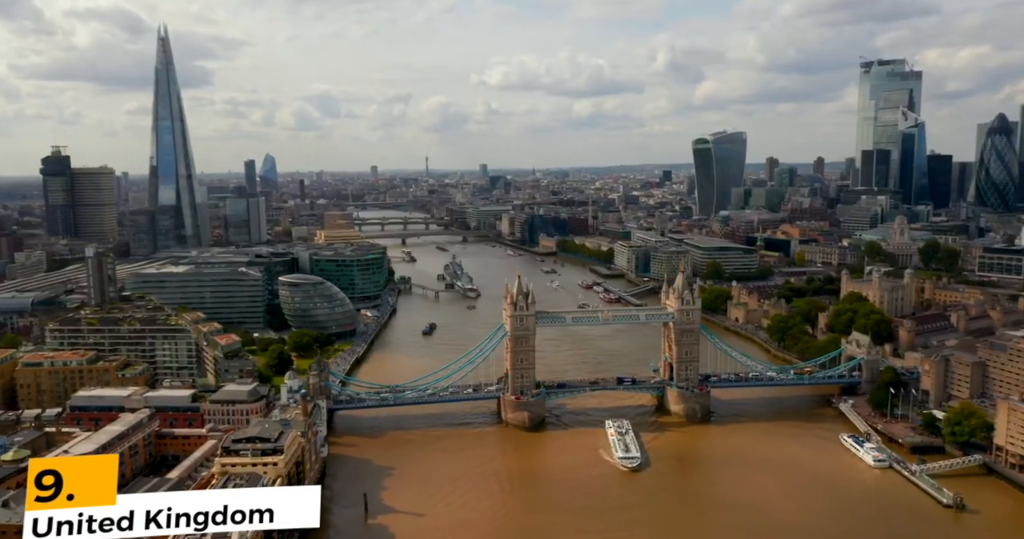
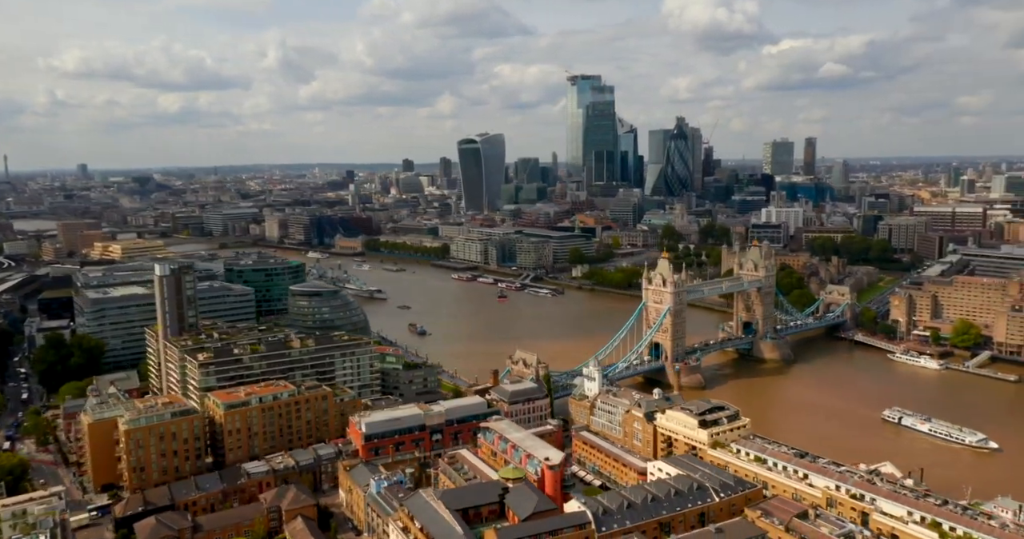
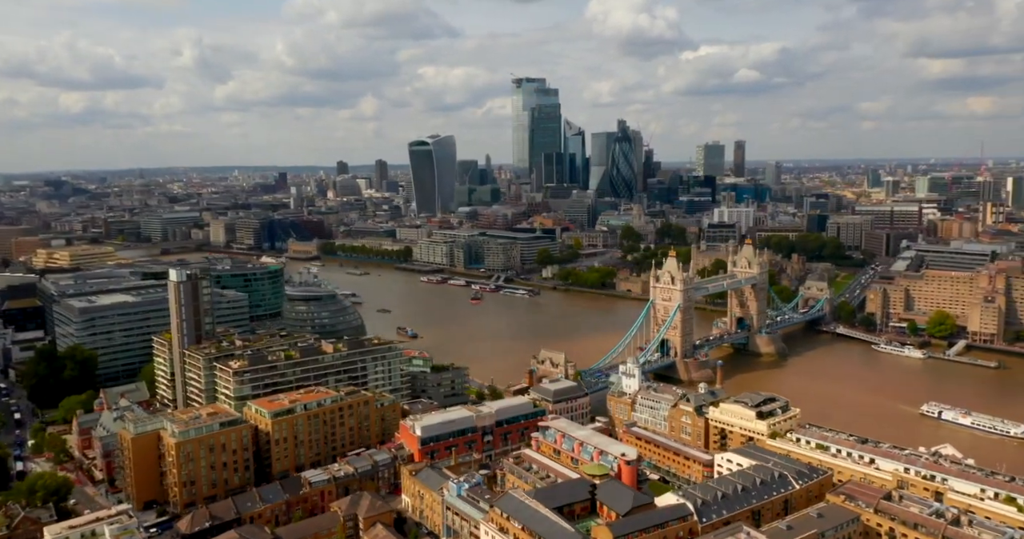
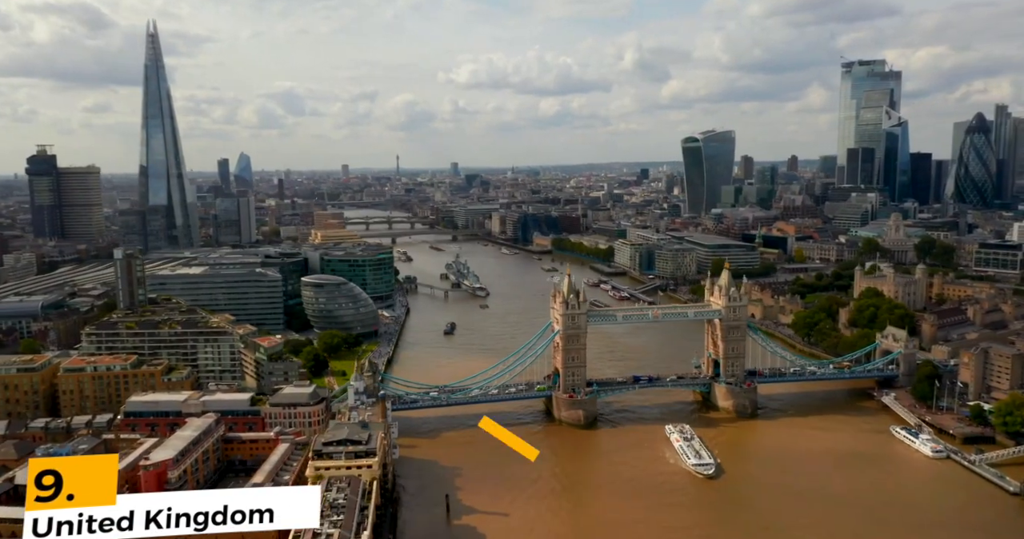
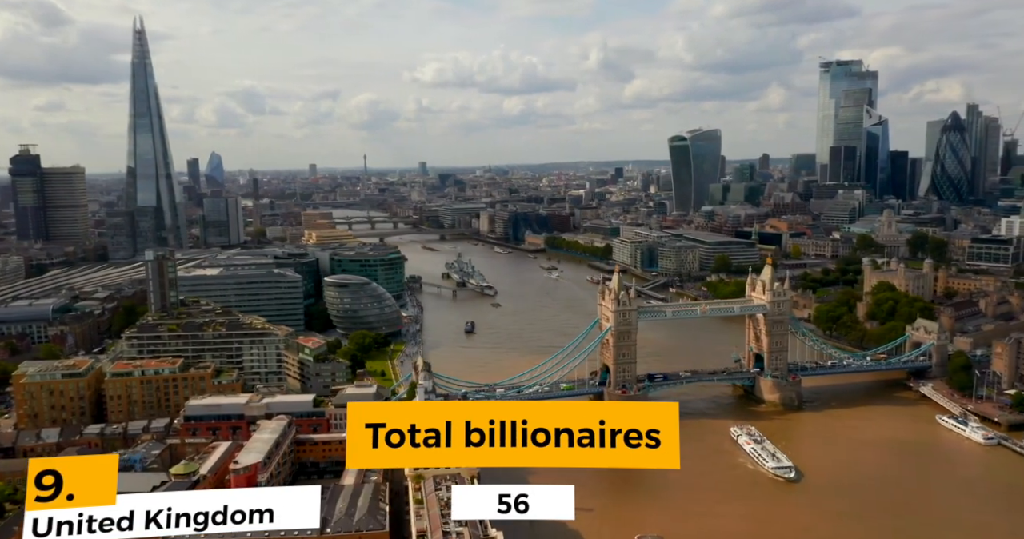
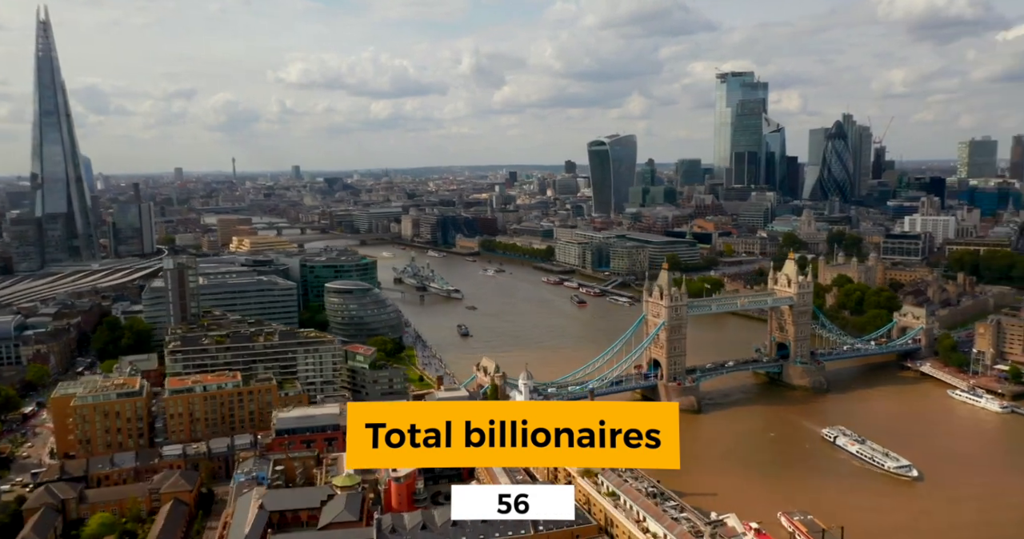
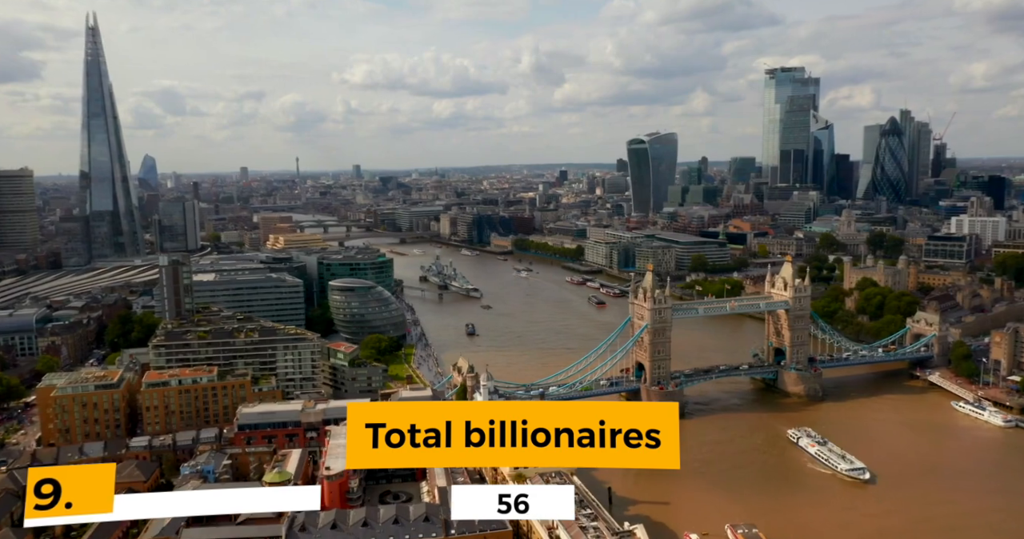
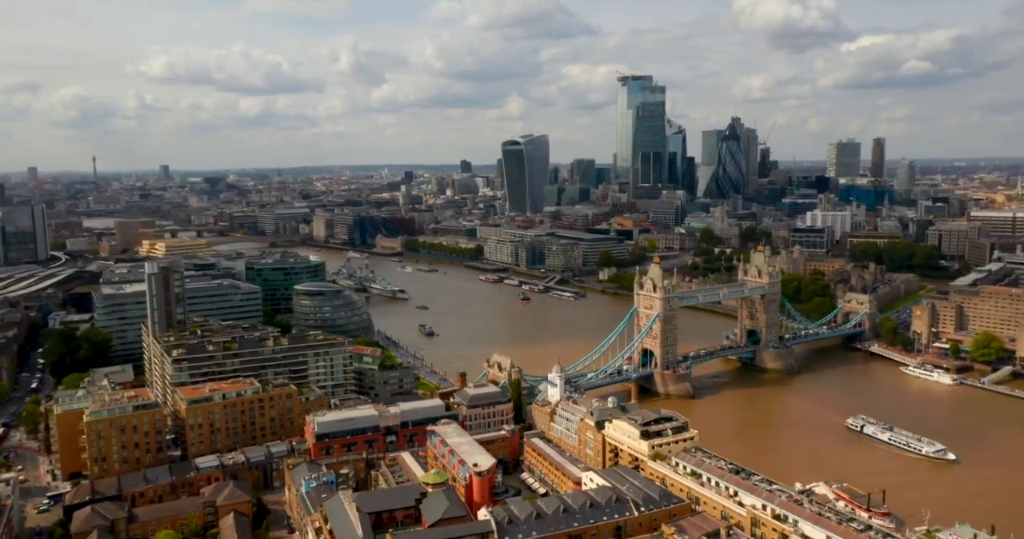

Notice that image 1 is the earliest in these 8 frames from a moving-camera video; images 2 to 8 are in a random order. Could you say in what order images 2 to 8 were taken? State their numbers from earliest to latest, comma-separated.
4, 5, 7, 6, 8, 2, 3
